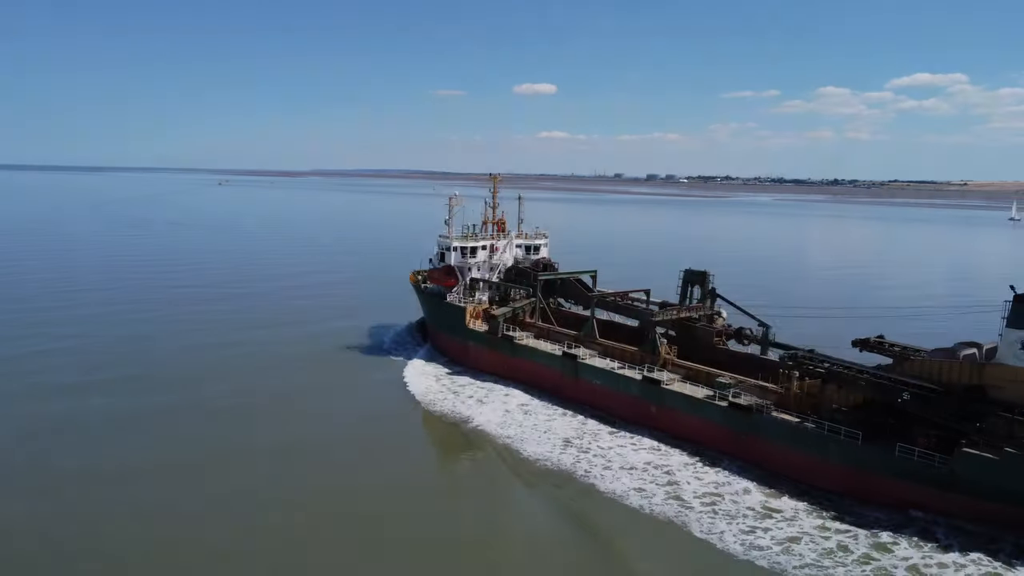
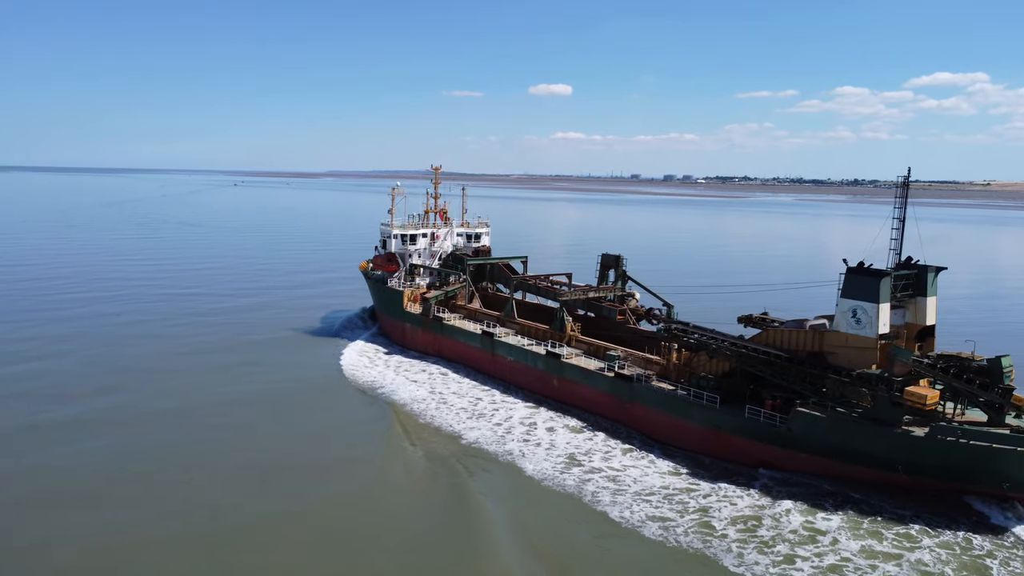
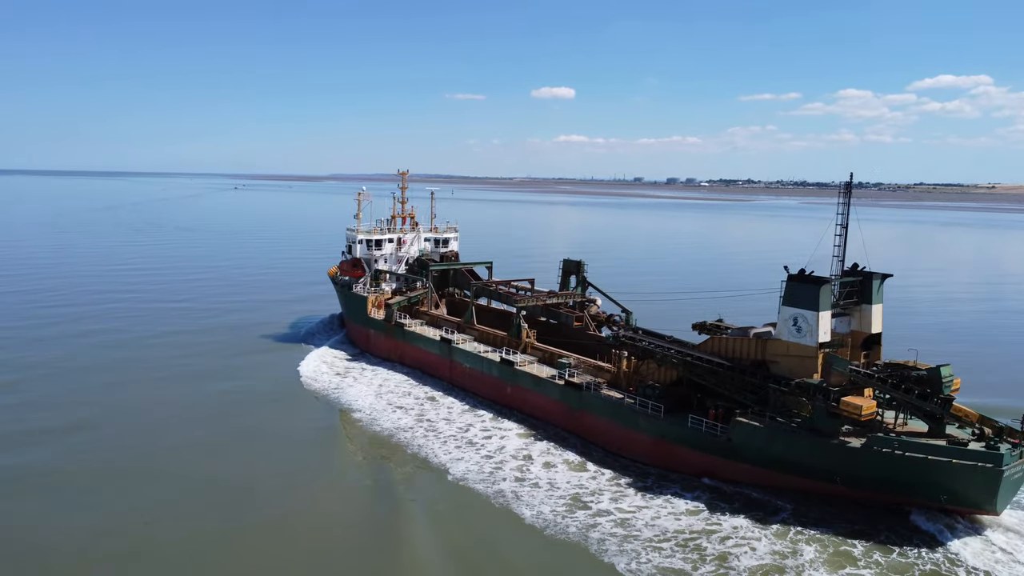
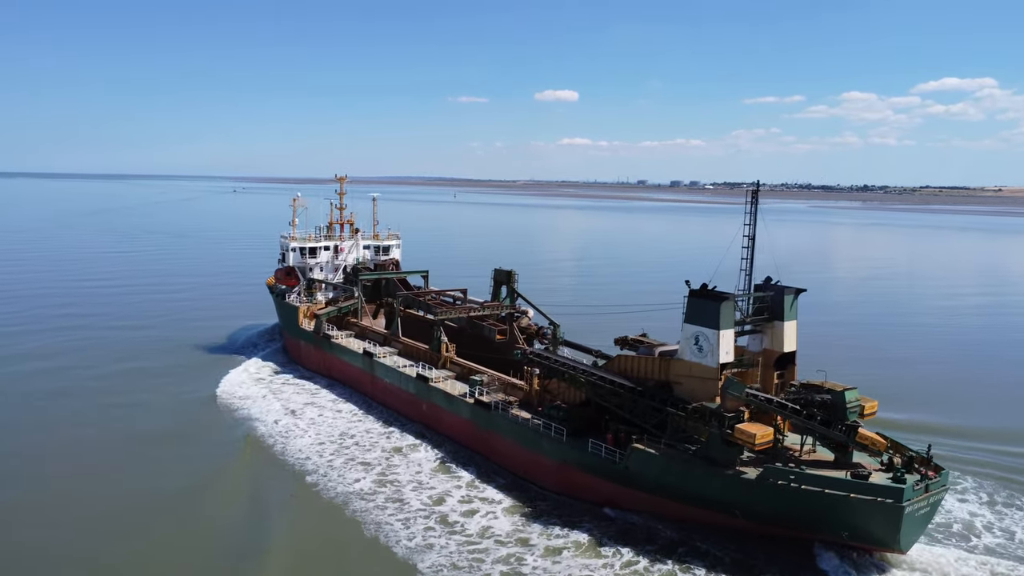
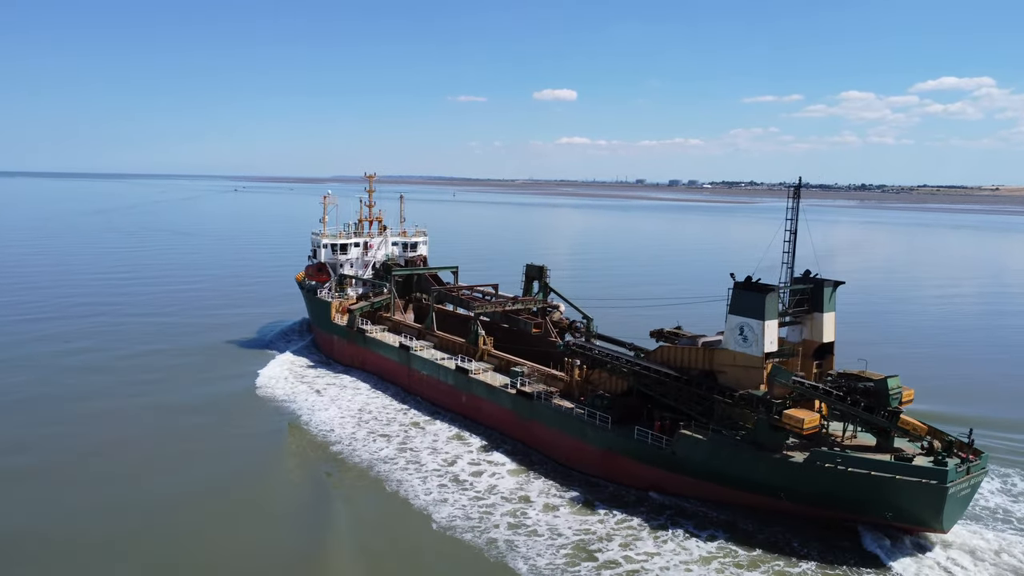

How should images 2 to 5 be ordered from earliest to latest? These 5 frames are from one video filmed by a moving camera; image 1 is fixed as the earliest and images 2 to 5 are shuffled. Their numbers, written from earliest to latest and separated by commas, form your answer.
2, 3, 5, 4
